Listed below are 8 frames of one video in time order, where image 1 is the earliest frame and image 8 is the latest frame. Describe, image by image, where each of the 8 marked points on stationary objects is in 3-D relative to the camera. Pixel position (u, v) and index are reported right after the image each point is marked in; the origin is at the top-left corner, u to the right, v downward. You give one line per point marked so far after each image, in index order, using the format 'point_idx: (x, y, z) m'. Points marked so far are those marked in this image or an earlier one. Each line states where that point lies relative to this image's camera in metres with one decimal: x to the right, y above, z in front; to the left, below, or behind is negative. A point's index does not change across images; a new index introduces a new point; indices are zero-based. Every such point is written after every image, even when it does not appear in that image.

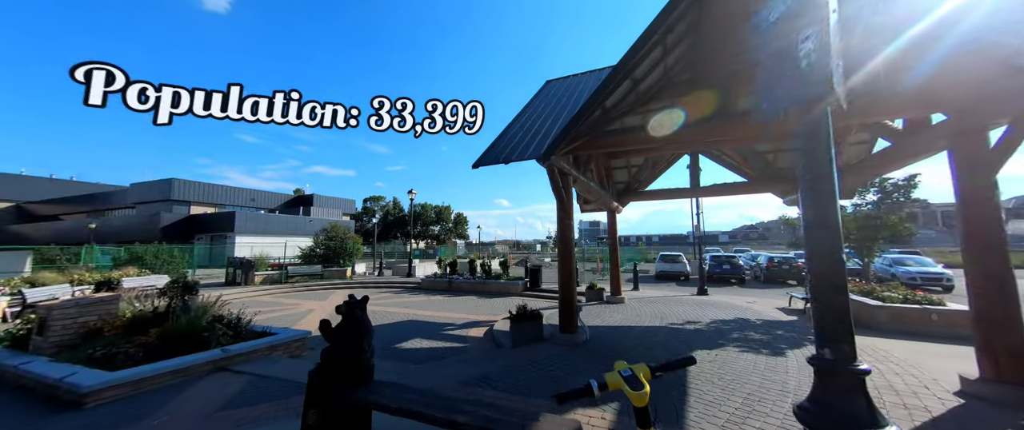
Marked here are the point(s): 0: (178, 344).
0: (-5.0, -2.0, +5.3) m
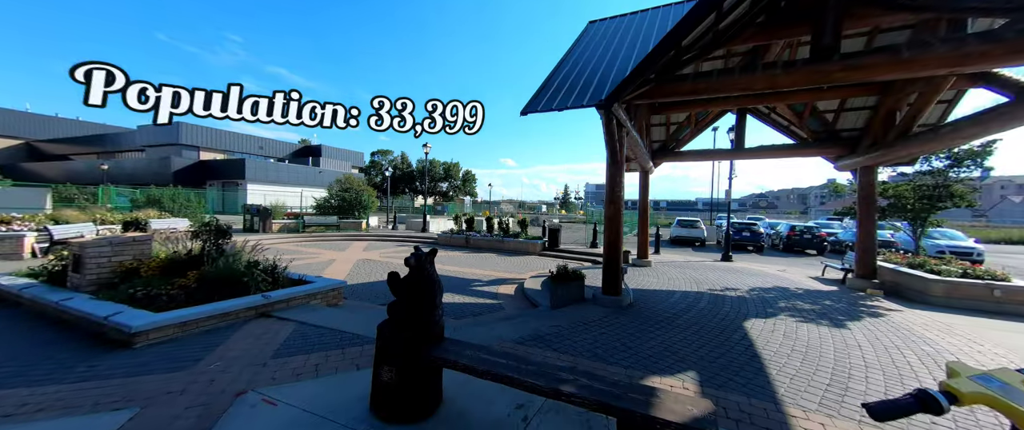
0: (-4.3, -1.1, +5.2) m
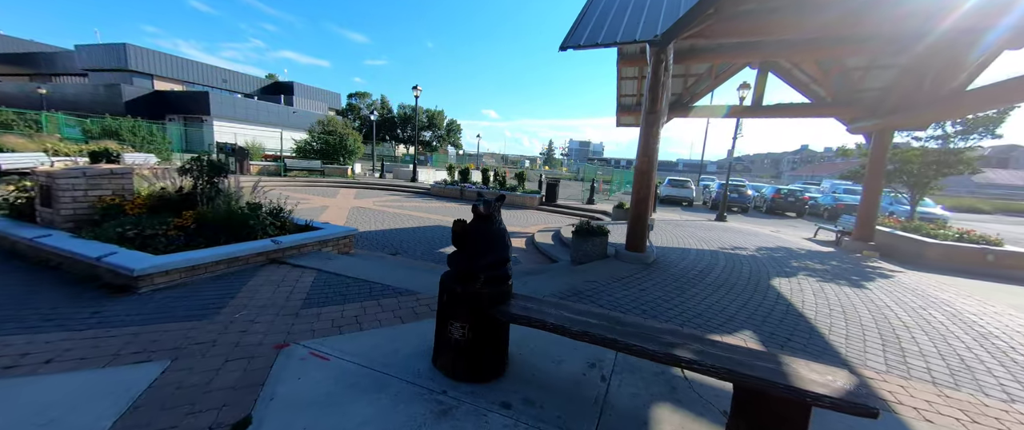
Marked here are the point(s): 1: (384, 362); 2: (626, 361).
0: (-3.9, -0.2, +4.7) m
1: (-0.9, -1.1, +2.5) m
2: (+0.8, -1.1, +2.5) m
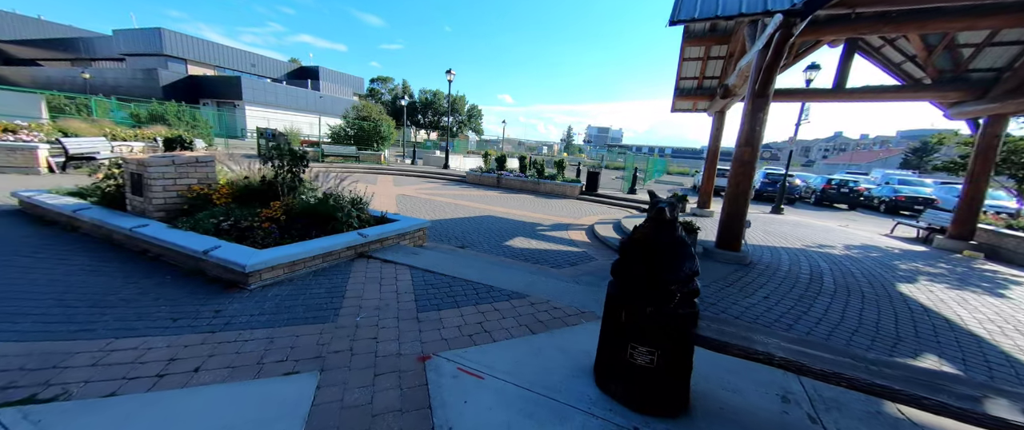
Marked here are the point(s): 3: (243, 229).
0: (-2.6, -0.1, +4.5) m
1: (+0.2, -1.1, +2.2) m
2: (+2.0, -1.1, +2.2) m
3: (-3.3, -0.1, +4.2) m
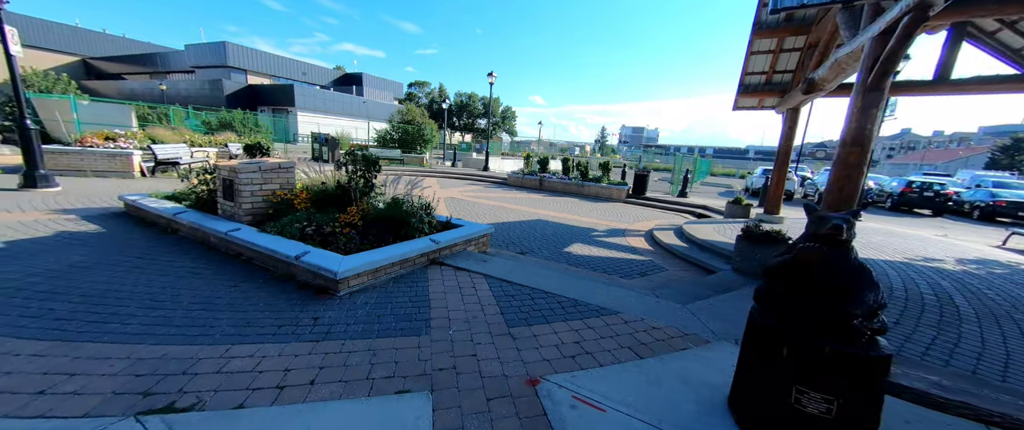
0: (-1.7, -0.2, +4.5) m
1: (+0.9, -1.2, +1.9) m
2: (+2.7, -1.2, +1.8) m
3: (-2.3, -0.2, +4.3) m
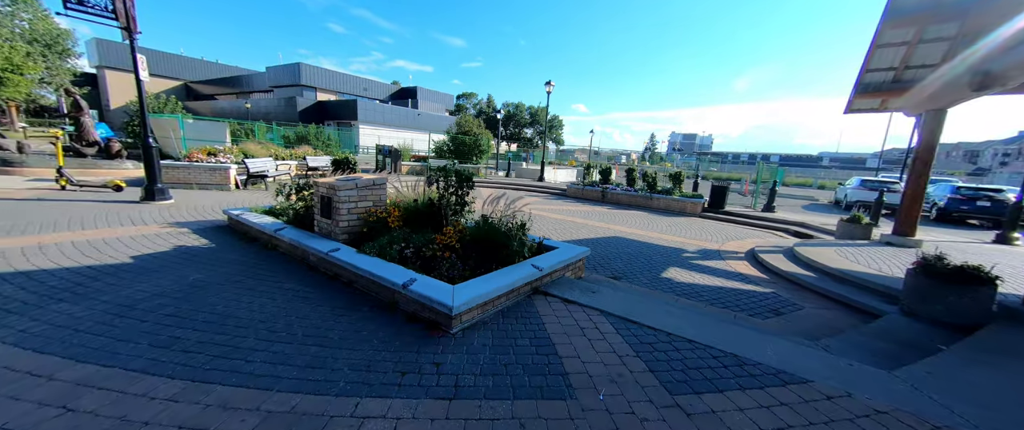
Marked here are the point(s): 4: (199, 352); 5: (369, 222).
0: (-0.3, -0.4, +4.1) m
1: (+1.9, -1.4, +1.2) m
2: (+3.6, -1.5, +0.9) m
3: (-1.0, -0.5, +4.0) m
4: (-2.4, -1.0, +2.6) m
5: (-2.0, -0.1, +4.7) m
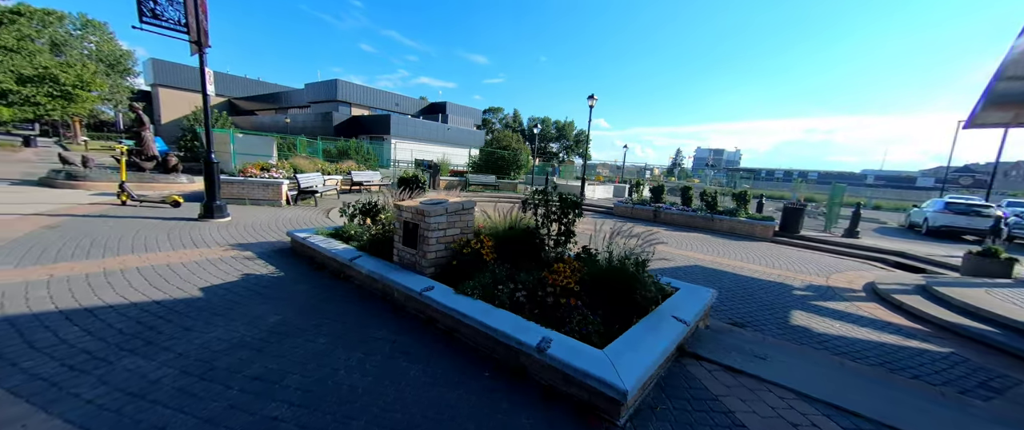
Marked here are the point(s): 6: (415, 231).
0: (+1.0, -0.8, +3.3) m
1: (+3.1, -1.7, +0.3) m
2: (+4.8, -1.8, -0.2) m
3: (+0.3, -0.8, +3.2) m
4: (-1.2, -1.3, +1.9) m
5: (-0.6, -0.5, +4.1) m
6: (-1.2, -0.2, +4.3) m
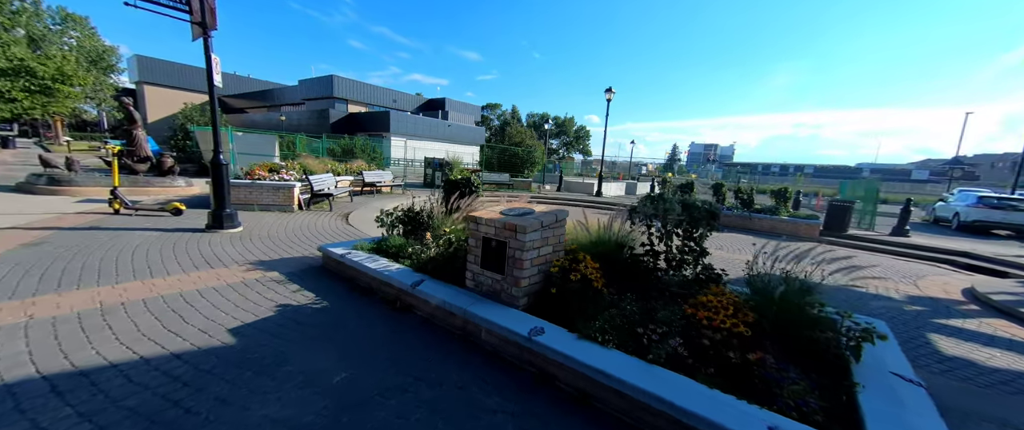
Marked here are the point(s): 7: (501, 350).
0: (+2.1, -1.0, +2.5) m
1: (+4.3, -1.8, -0.5) m
2: (+6.0, -1.9, -1.0) m
3: (+1.5, -1.0, +2.4) m
4: (0.0, -1.5, +1.0) m
5: (+0.5, -0.6, +3.2) m
6: (-0.1, -0.4, +3.3) m
7: (-0.1, -1.2, +2.9) m
